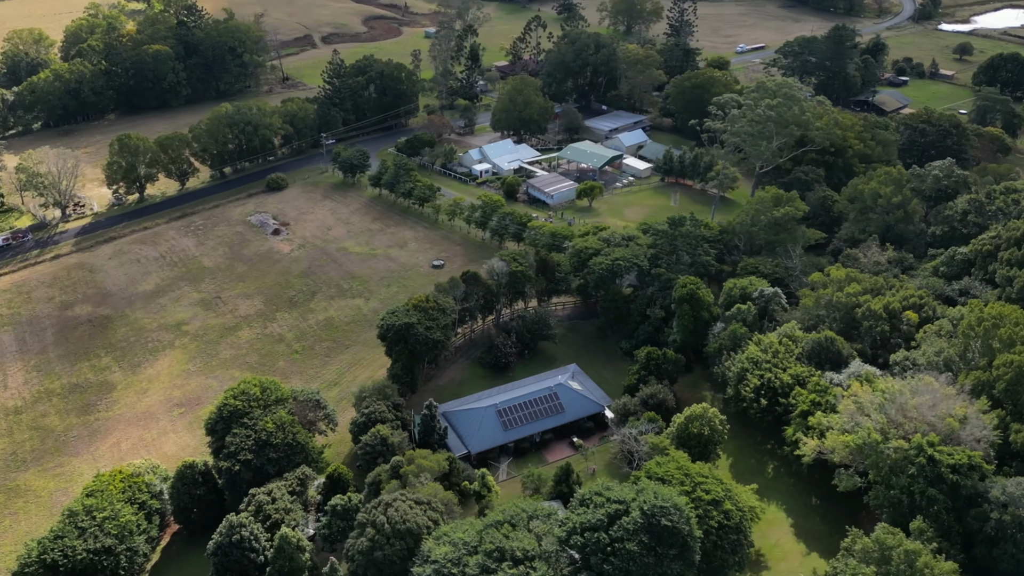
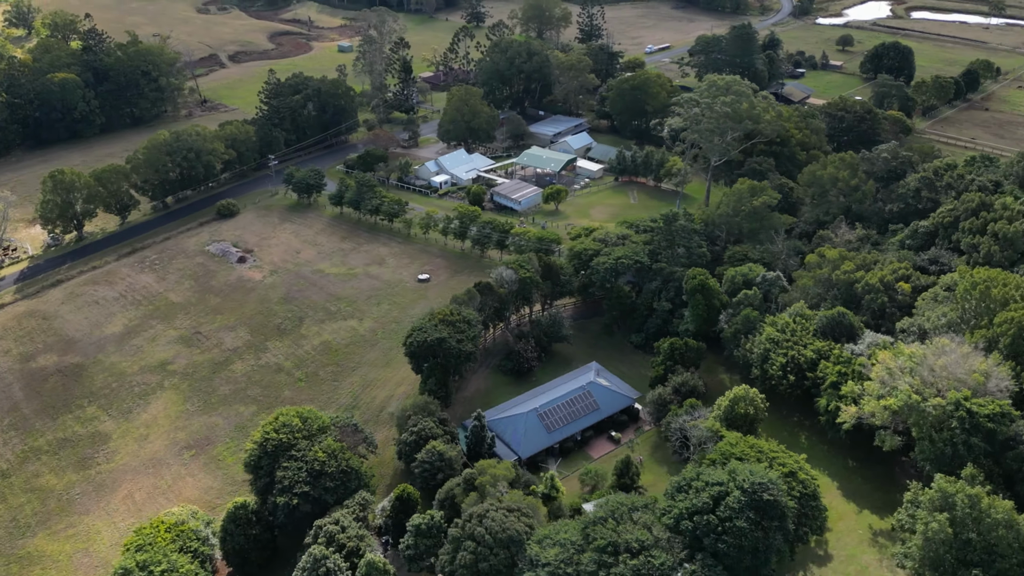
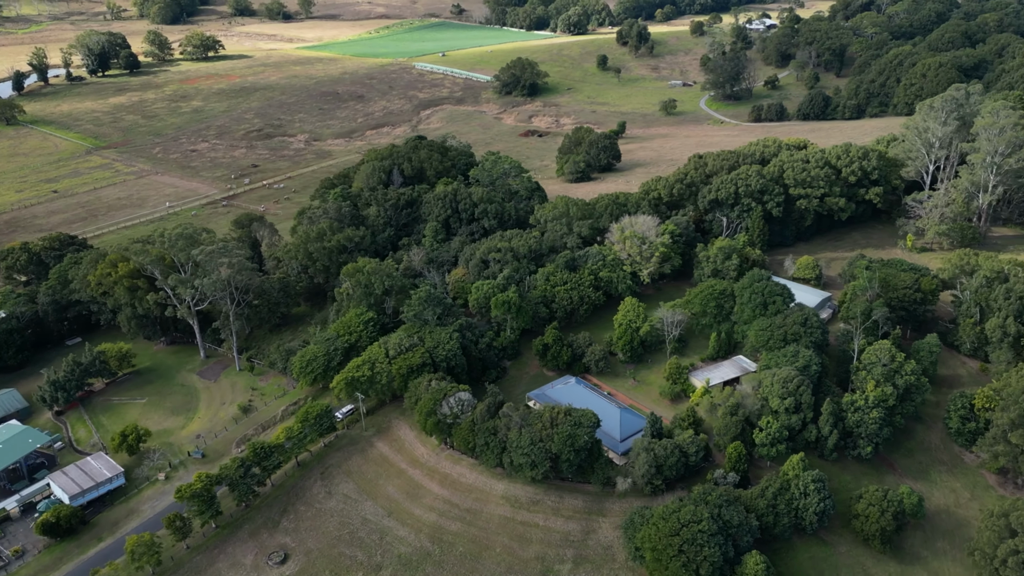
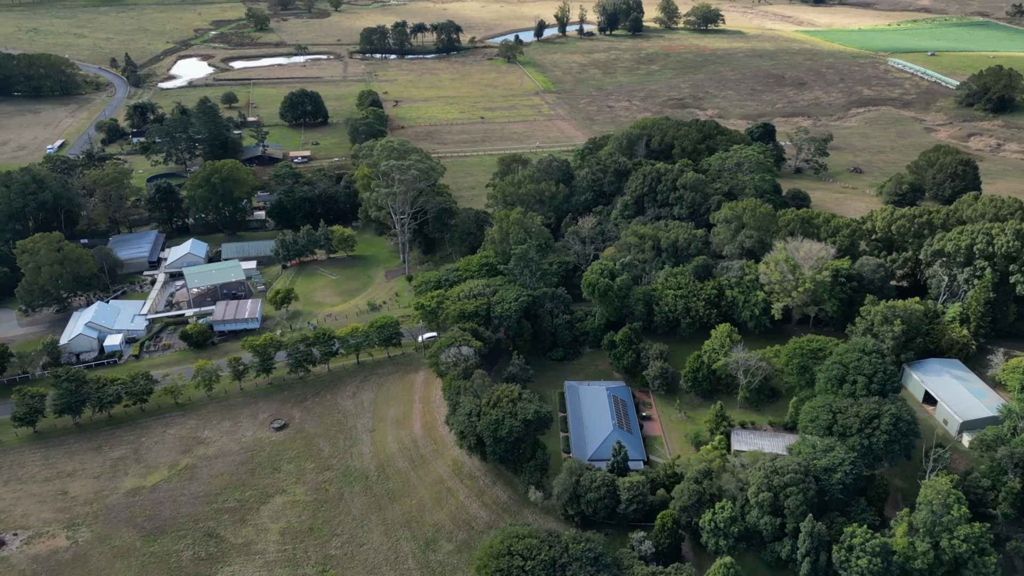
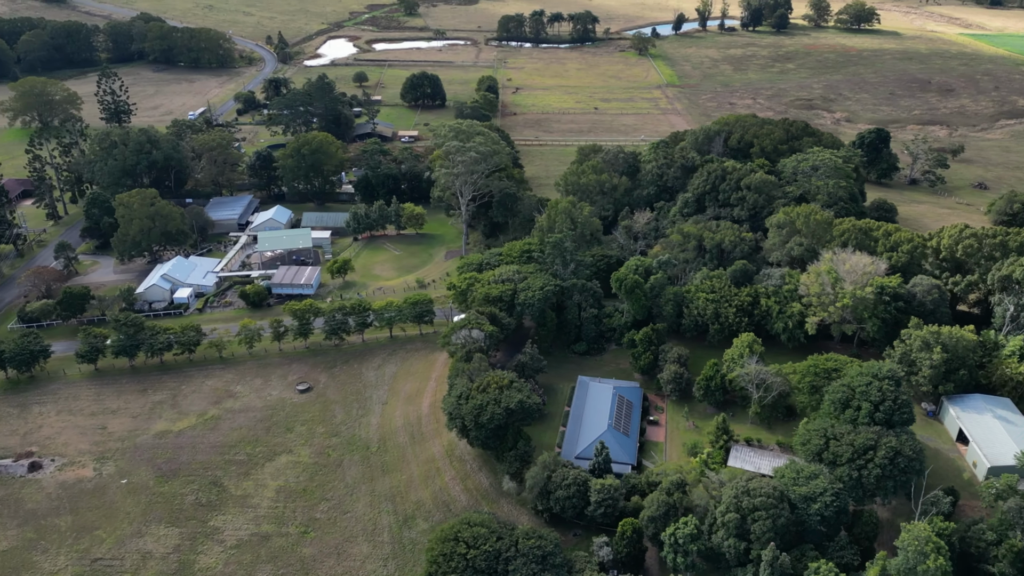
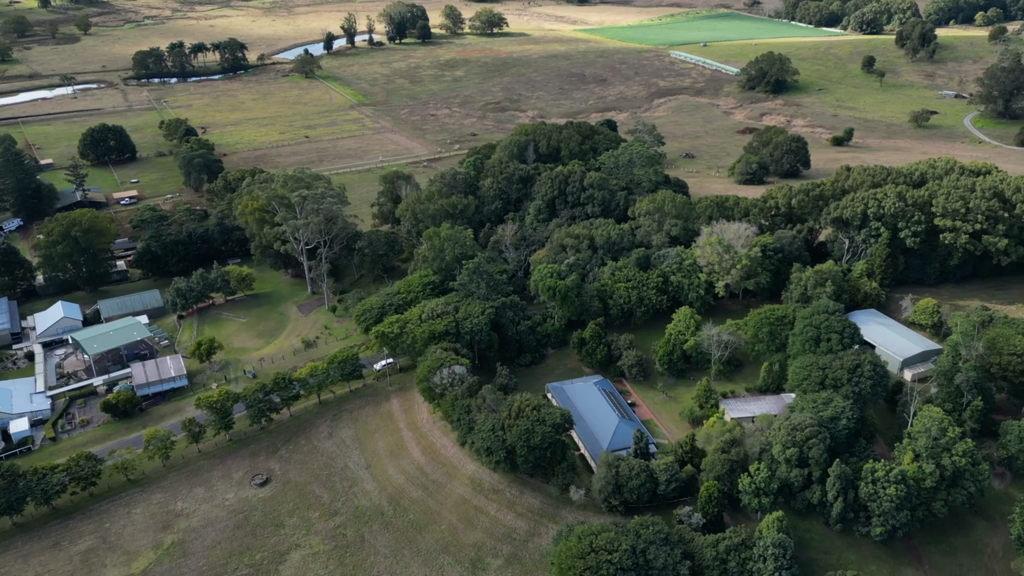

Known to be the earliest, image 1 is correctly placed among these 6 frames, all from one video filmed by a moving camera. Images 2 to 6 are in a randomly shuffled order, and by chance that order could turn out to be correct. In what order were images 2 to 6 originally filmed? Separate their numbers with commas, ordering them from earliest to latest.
2, 5, 4, 6, 3
